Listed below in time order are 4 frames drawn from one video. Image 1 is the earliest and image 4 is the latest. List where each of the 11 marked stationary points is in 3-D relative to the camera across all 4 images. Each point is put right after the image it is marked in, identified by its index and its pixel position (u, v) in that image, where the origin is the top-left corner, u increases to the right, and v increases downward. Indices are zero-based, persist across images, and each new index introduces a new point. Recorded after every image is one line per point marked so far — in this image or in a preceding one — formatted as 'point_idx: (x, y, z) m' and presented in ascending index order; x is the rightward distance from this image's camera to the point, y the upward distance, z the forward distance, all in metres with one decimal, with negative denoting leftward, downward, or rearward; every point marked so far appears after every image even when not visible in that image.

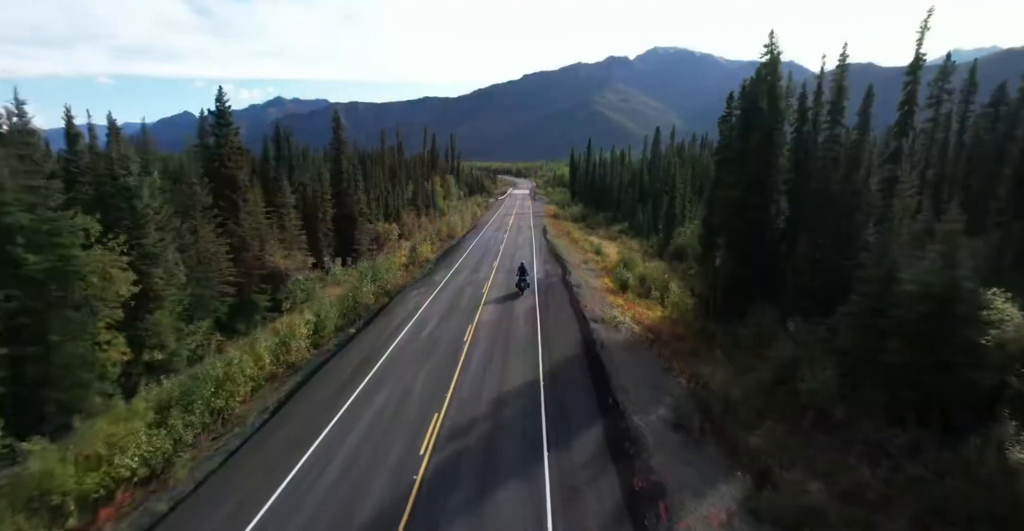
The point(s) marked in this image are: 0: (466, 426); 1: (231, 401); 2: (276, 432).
0: (-1.7, -6.0, +17.0) m
1: (-11.4, -5.5, +18.4) m
2: (-8.8, -6.2, +17.2) m
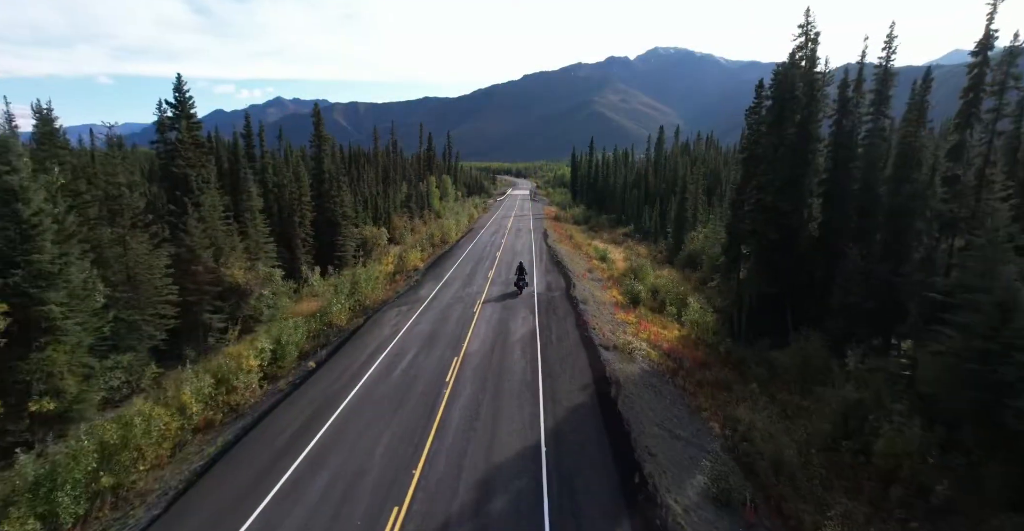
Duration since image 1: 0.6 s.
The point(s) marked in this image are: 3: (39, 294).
0: (-1.9, -6.8, +12.4) m
1: (-11.6, -6.4, +13.7) m
2: (-9.1, -7.1, +12.5) m
3: (-17.0, -1.1, +16.3) m
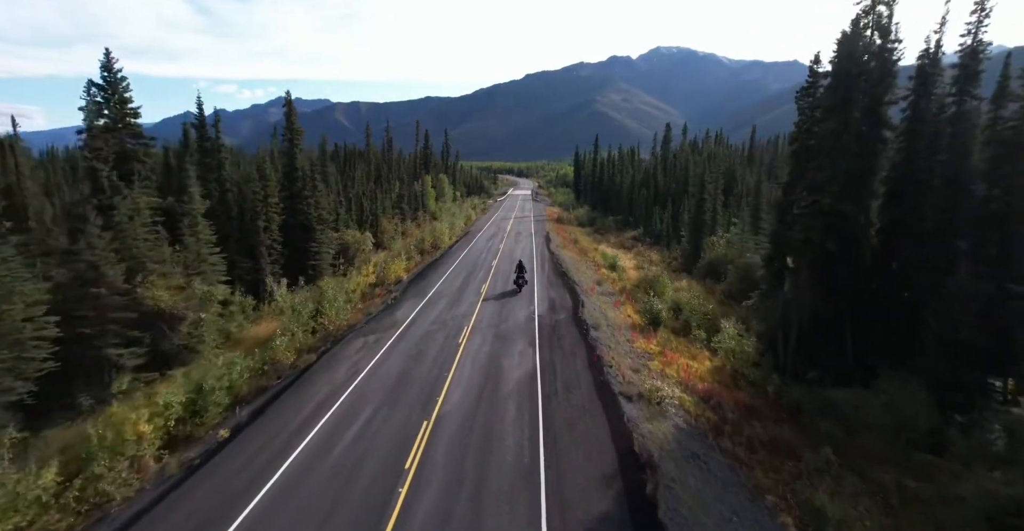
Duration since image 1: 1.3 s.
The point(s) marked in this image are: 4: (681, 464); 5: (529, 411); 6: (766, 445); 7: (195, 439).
0: (-2.3, -7.8, +6.3) m
1: (-12.0, -7.4, +7.7) m
2: (-9.4, -8.1, +6.5) m
3: (-17.4, -2.0, +10.4) m
4: (+5.8, -6.9, +15.4) m
5: (+0.7, -5.9, +18.2) m
6: (+10.5, -7.4, +18.8) m
7: (-11.8, -6.4, +16.8) m
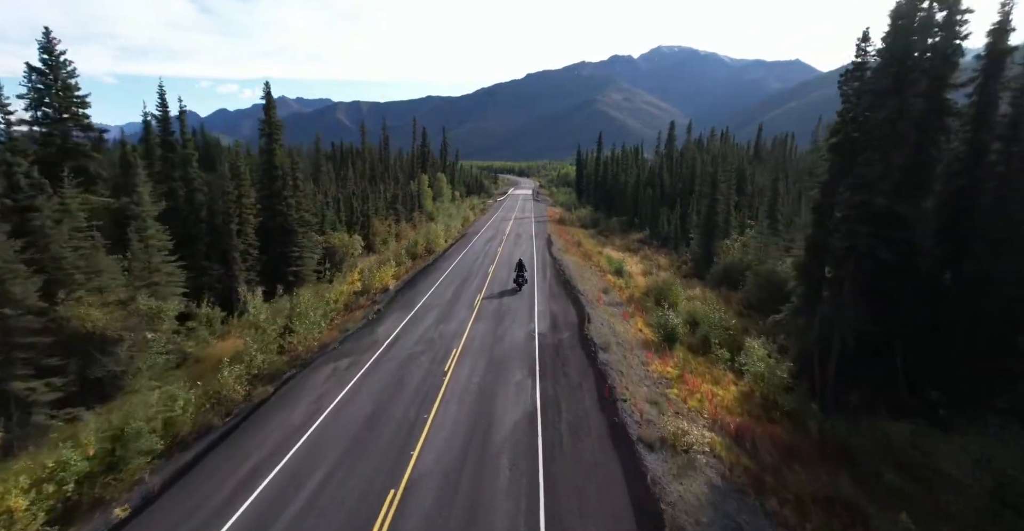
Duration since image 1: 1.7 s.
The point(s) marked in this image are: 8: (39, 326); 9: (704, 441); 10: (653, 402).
0: (-2.5, -8.4, +2.7) m
1: (-12.2, -8.0, +4.1) m
2: (-9.7, -8.7, +2.9) m
3: (-17.6, -2.6, +6.8) m
4: (+5.6, -7.5, +11.7) m
5: (+0.5, -6.5, +14.6) m
6: (+10.3, -8.0, +15.1) m
7: (-12.0, -7.0, +13.2) m
8: (-18.5, -2.3, +17.8) m
9: (+7.3, -6.6, +16.9) m
10: (+6.1, -5.8, +19.5) m
